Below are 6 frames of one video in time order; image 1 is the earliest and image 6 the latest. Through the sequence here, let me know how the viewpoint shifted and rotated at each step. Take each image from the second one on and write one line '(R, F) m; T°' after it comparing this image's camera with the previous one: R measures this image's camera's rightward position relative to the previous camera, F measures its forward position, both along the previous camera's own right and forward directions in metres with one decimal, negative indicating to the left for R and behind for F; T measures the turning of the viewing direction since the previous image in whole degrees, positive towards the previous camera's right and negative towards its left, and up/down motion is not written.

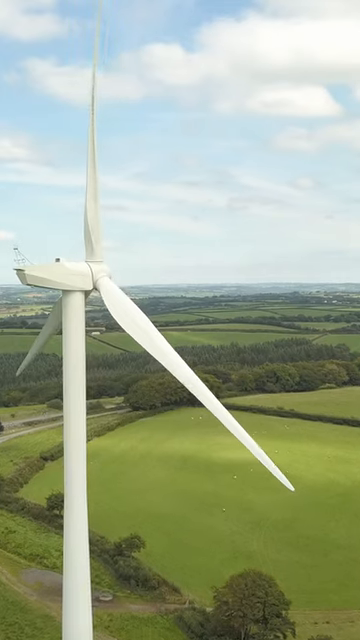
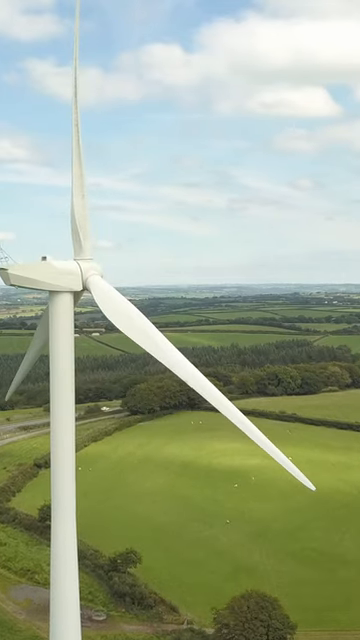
(+0.1, +1.1) m; 0°
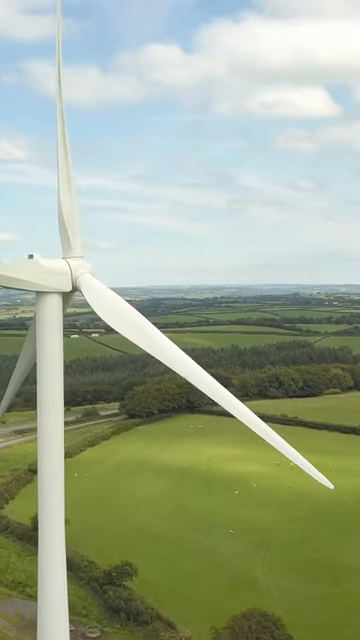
(+0.1, +0.9) m; 0°
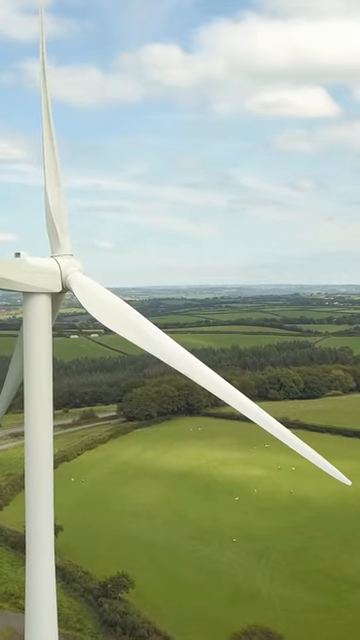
(+0.1, +0.7) m; 0°
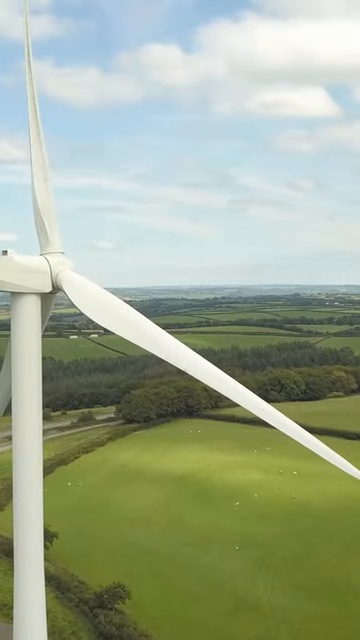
(+0.1, +0.6) m; 0°
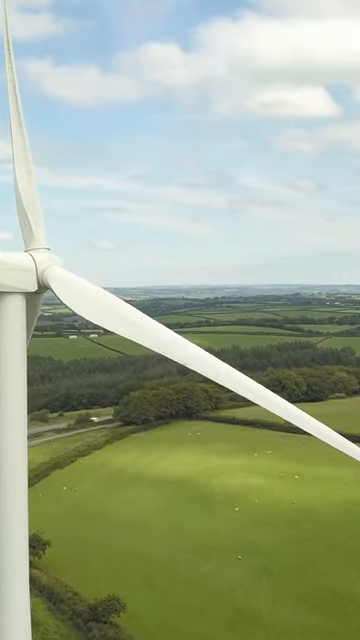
(+0.1, +0.7) m; 0°
